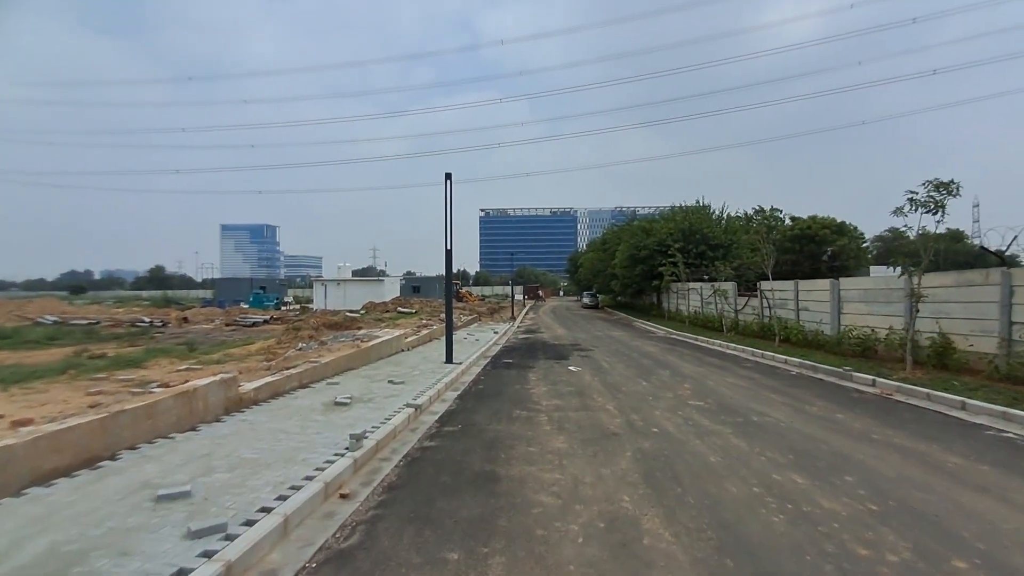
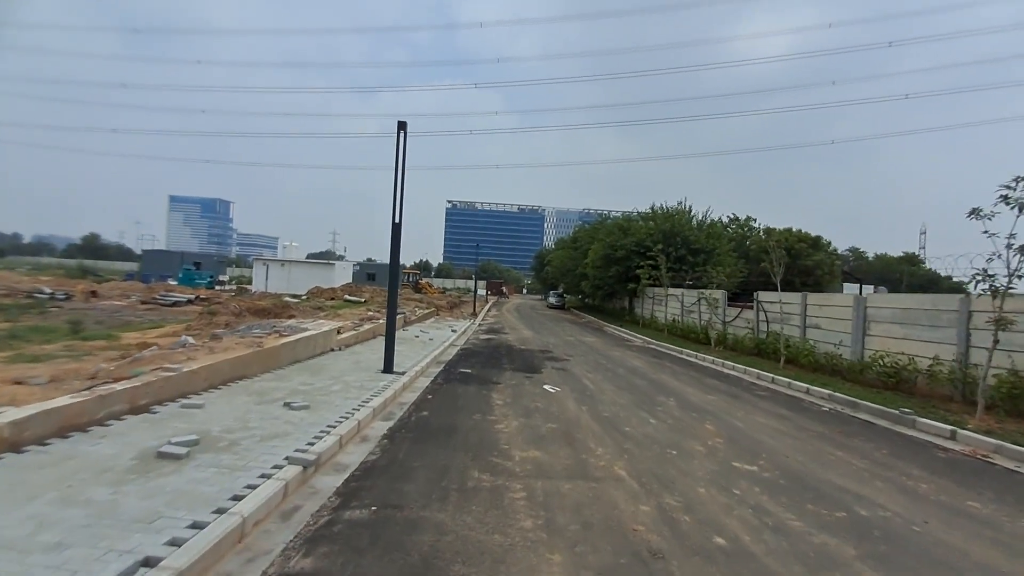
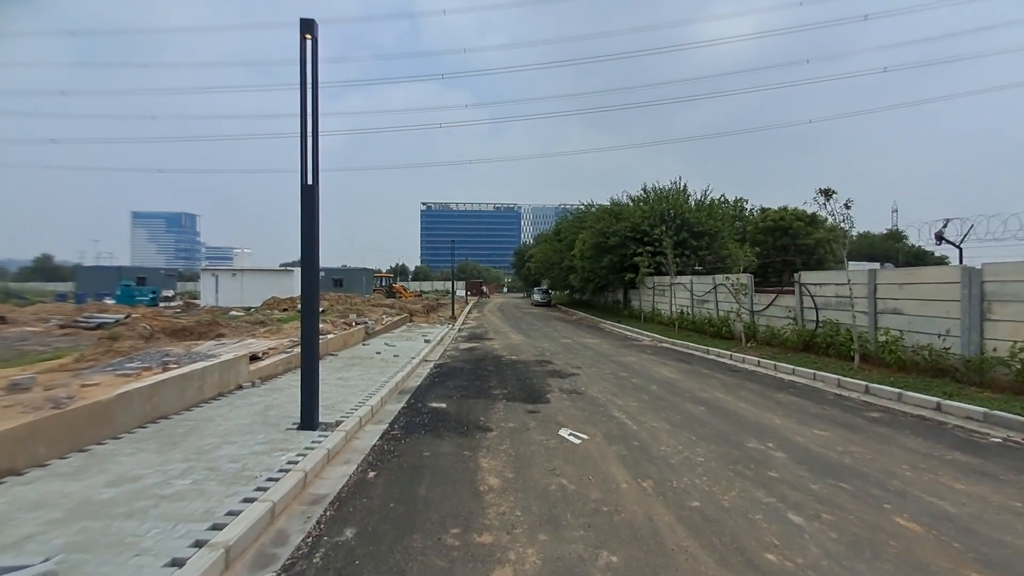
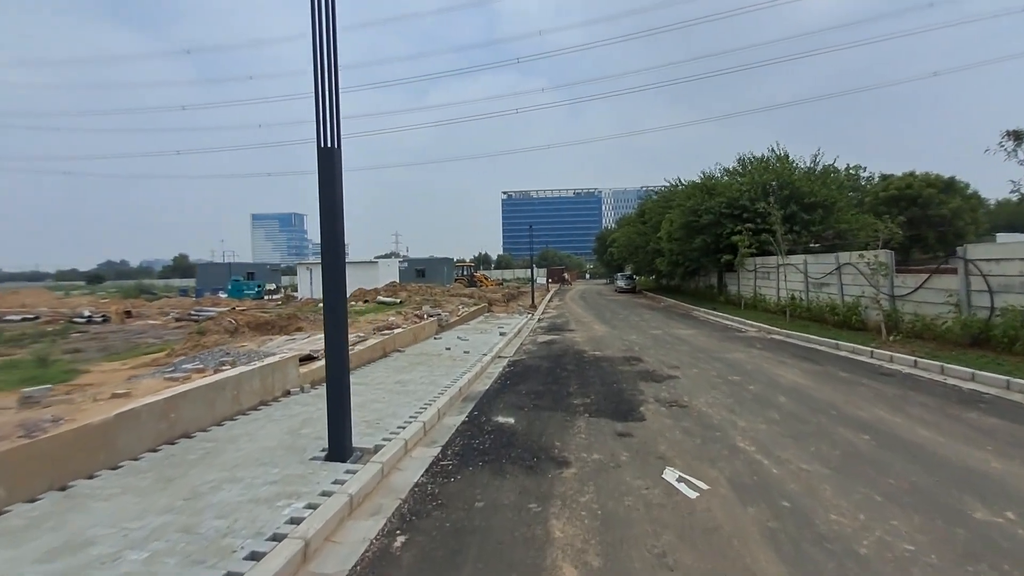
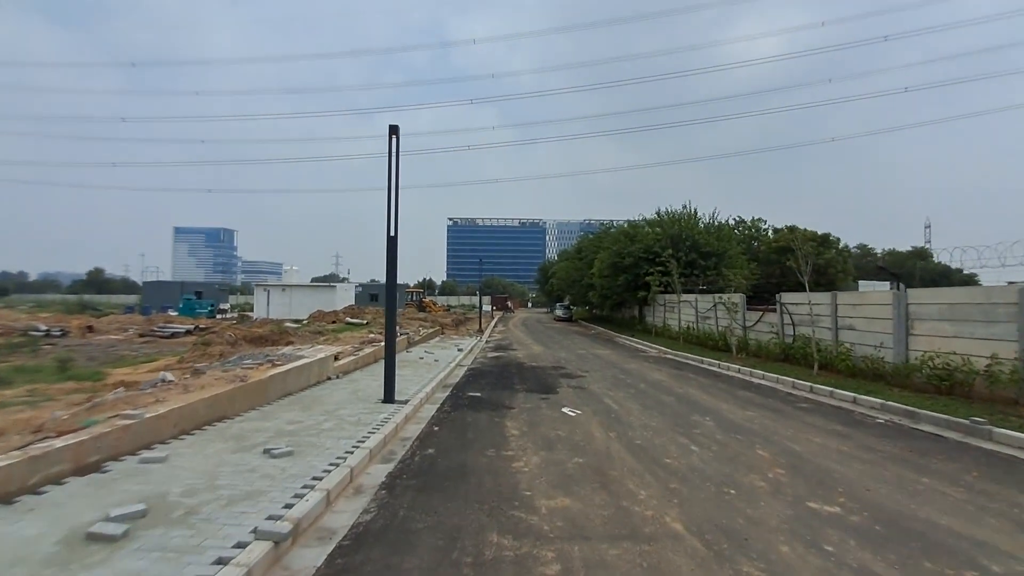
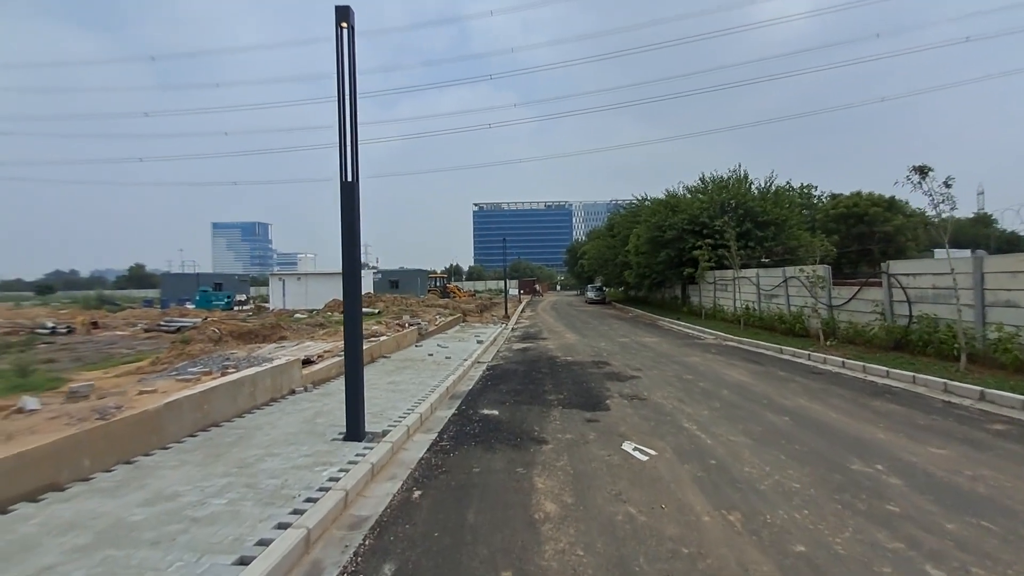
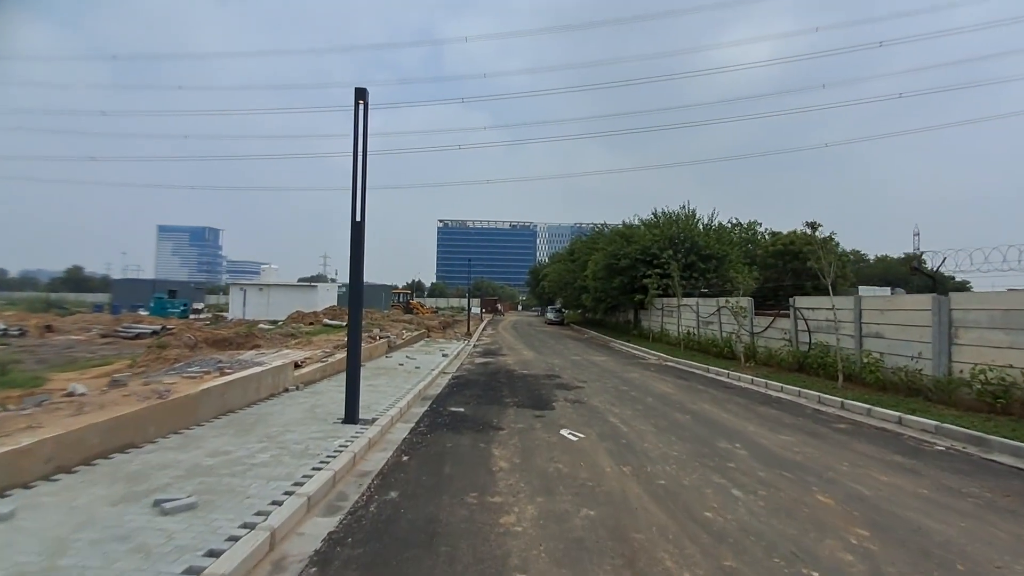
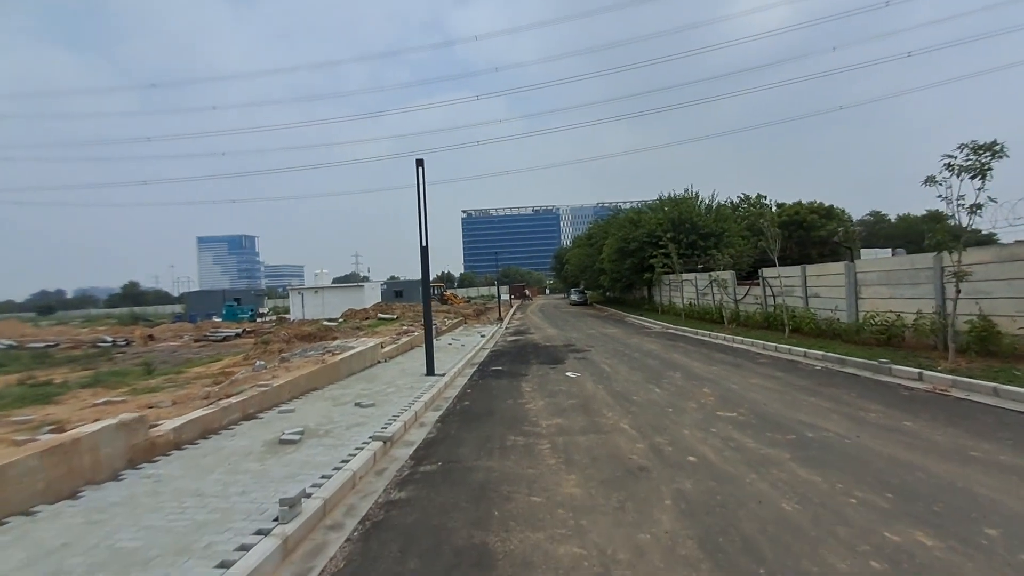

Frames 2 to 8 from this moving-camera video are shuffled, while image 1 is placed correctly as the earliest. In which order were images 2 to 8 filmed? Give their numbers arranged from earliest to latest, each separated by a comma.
8, 2, 5, 7, 3, 6, 4
